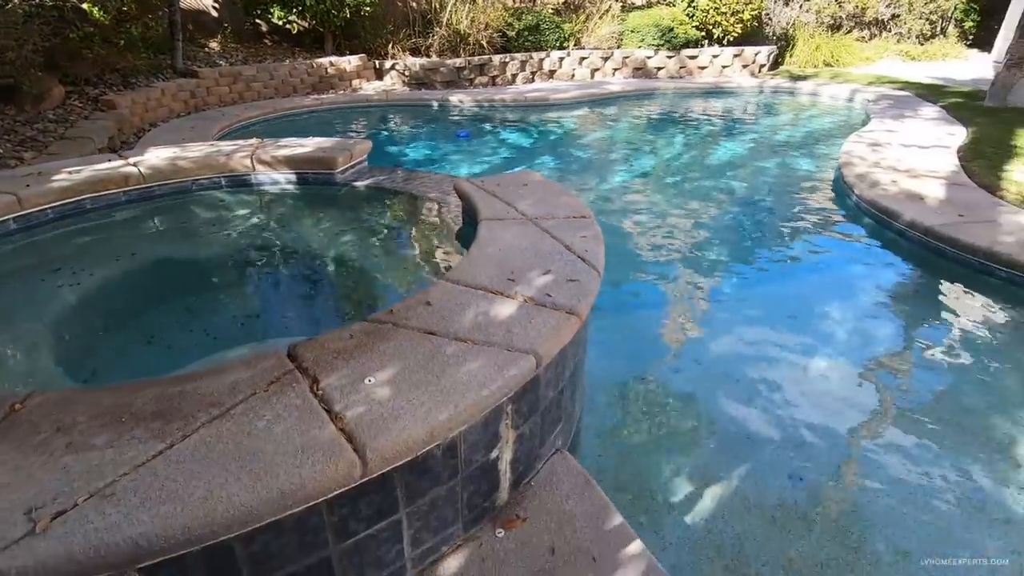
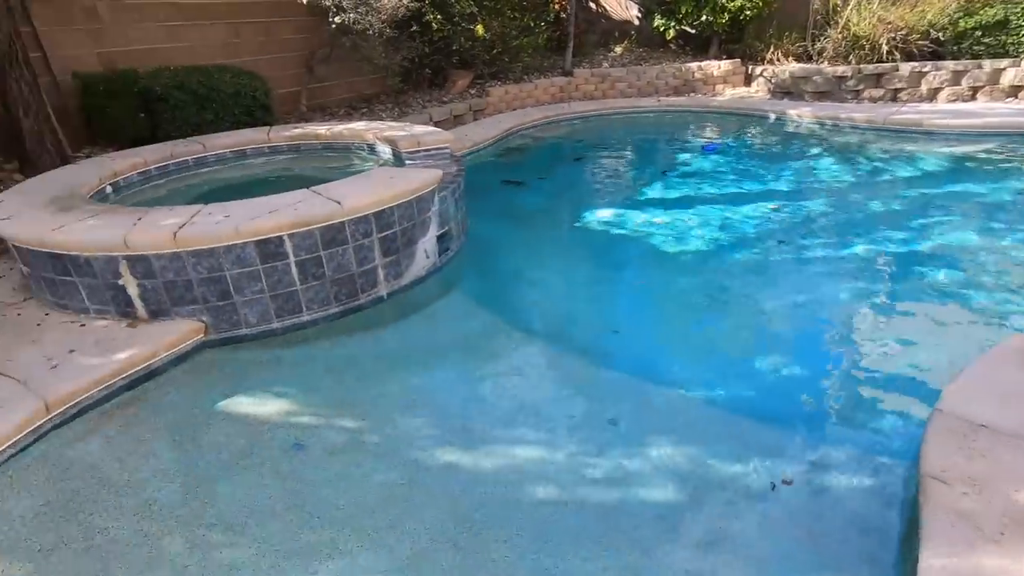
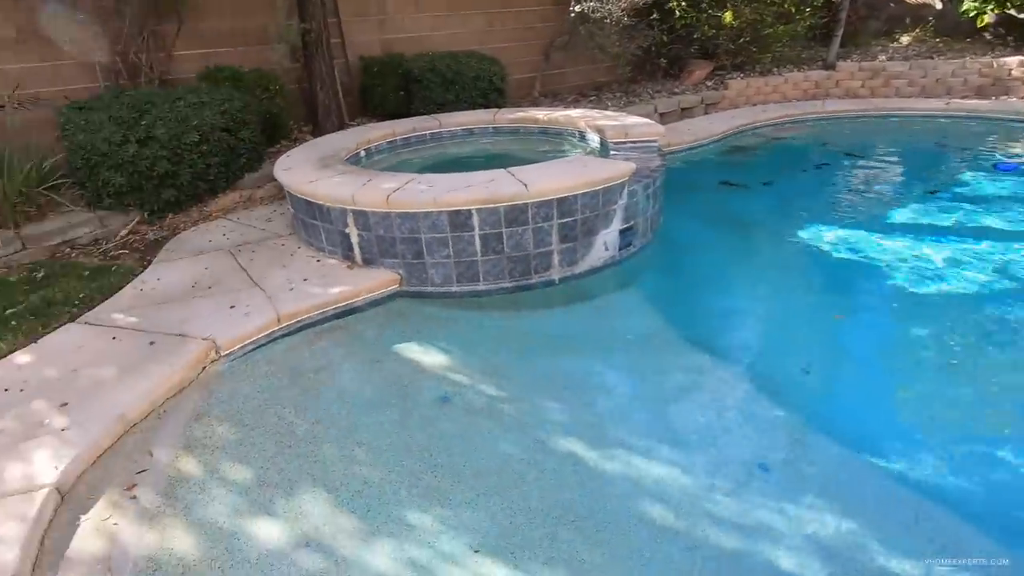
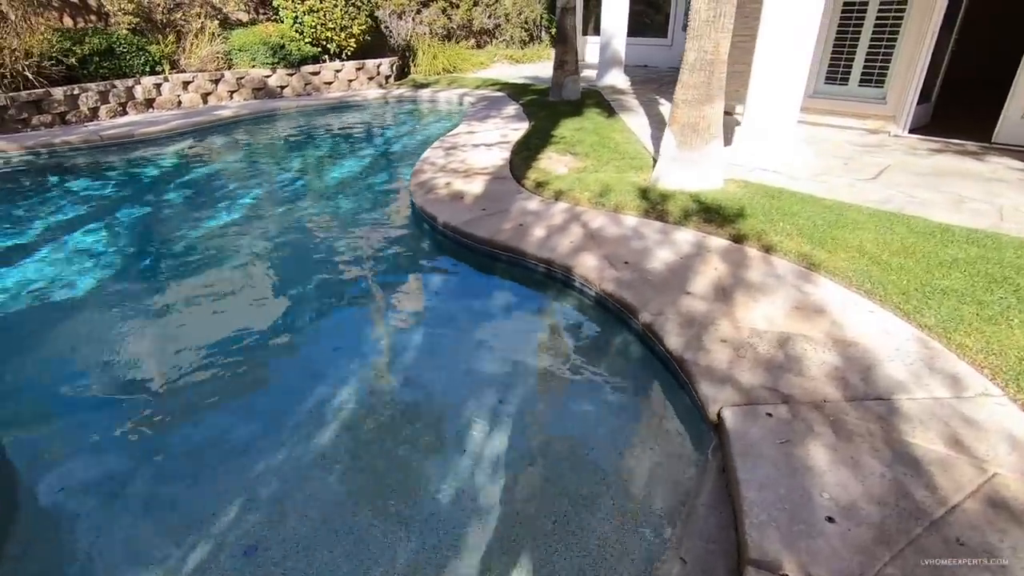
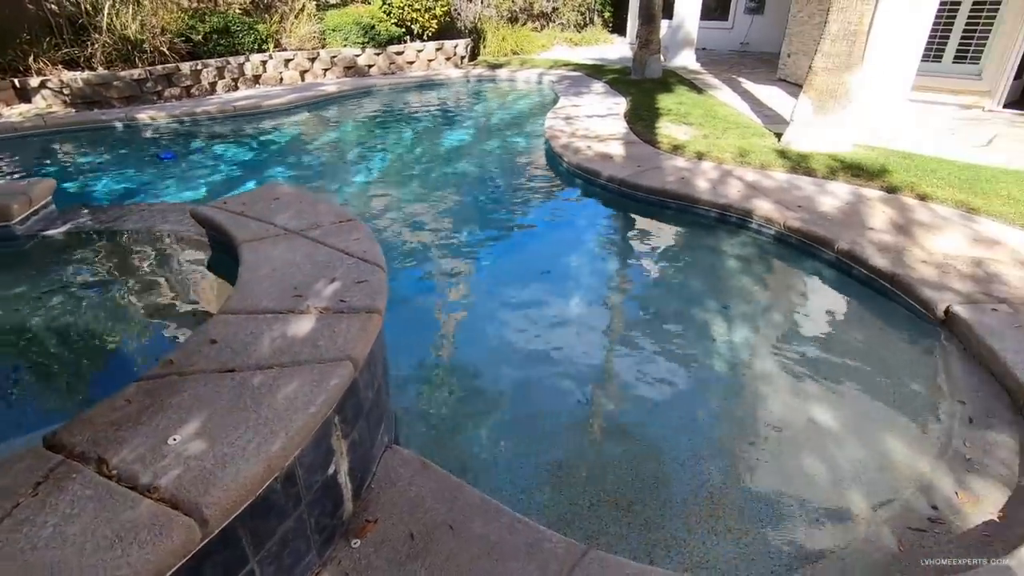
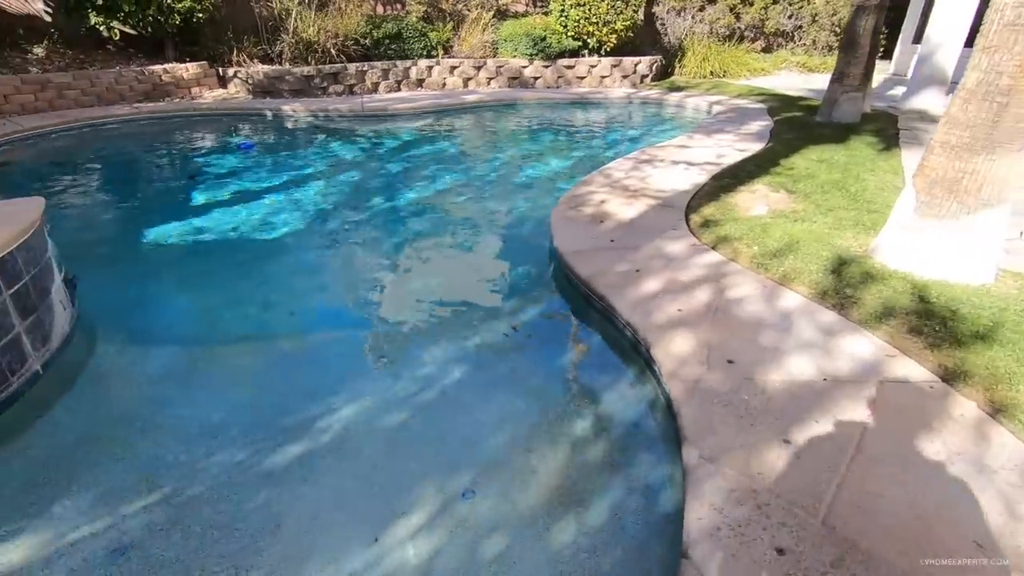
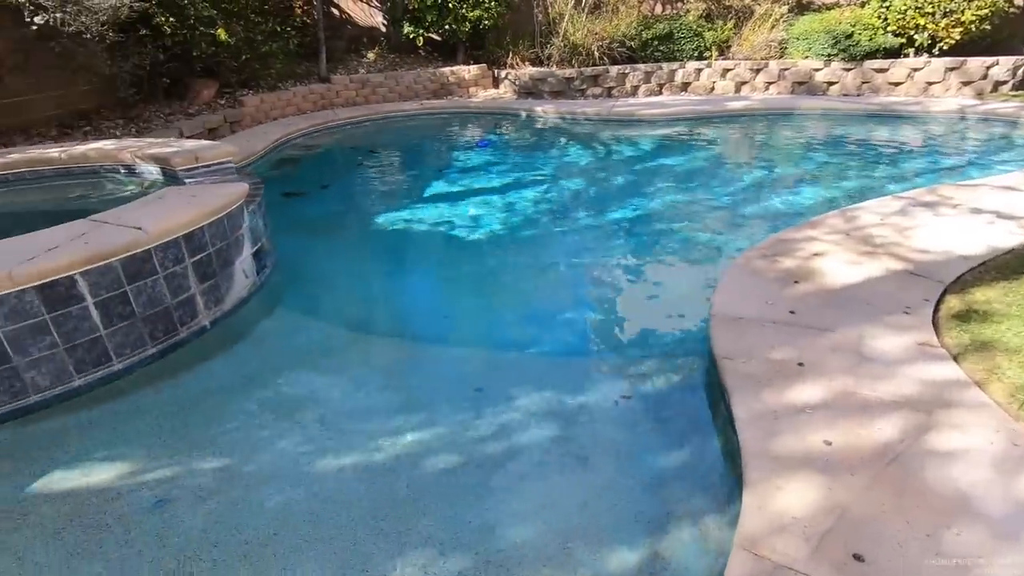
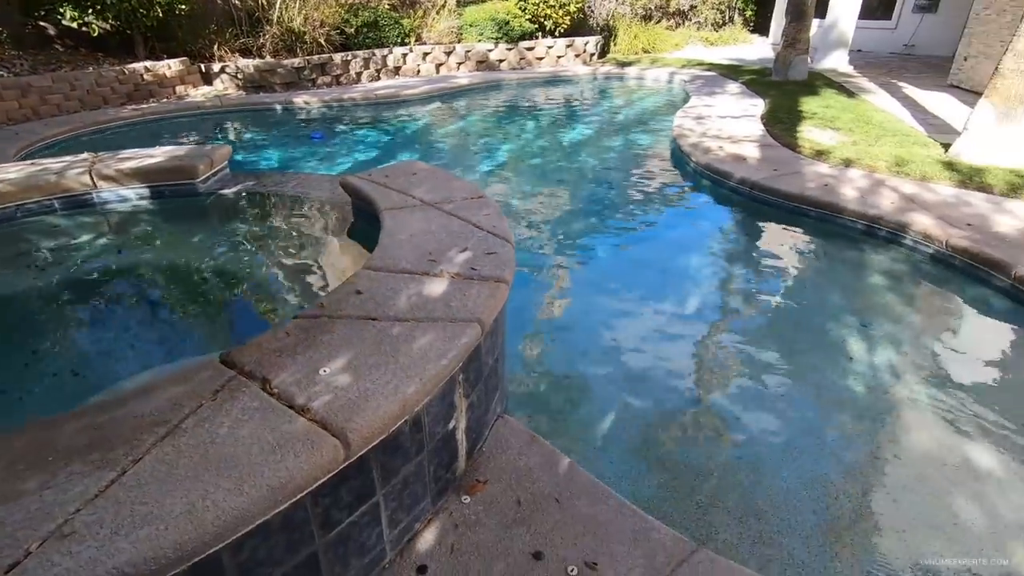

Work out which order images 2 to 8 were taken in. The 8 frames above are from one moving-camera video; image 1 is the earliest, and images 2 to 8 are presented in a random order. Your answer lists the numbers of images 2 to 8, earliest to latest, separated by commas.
8, 5, 4, 6, 7, 2, 3
